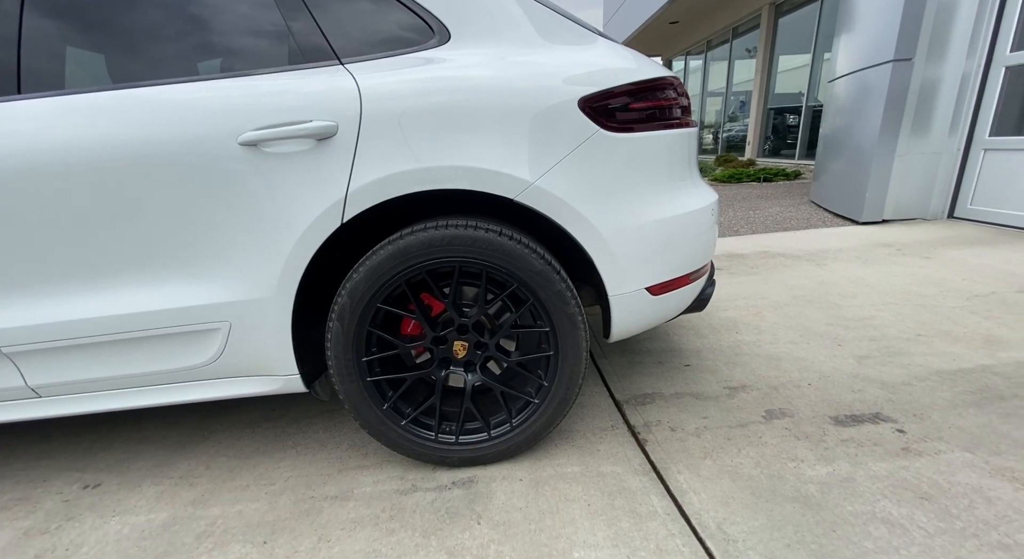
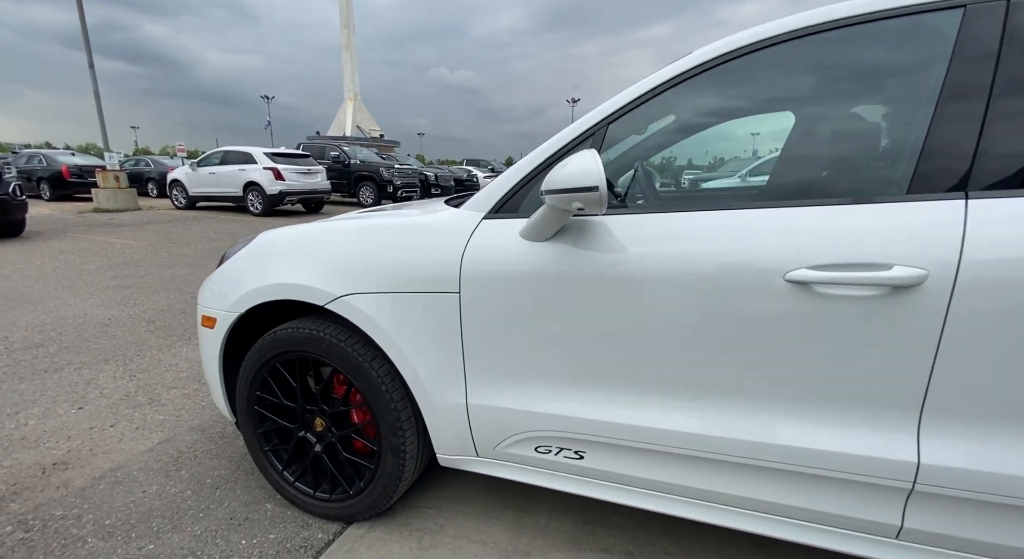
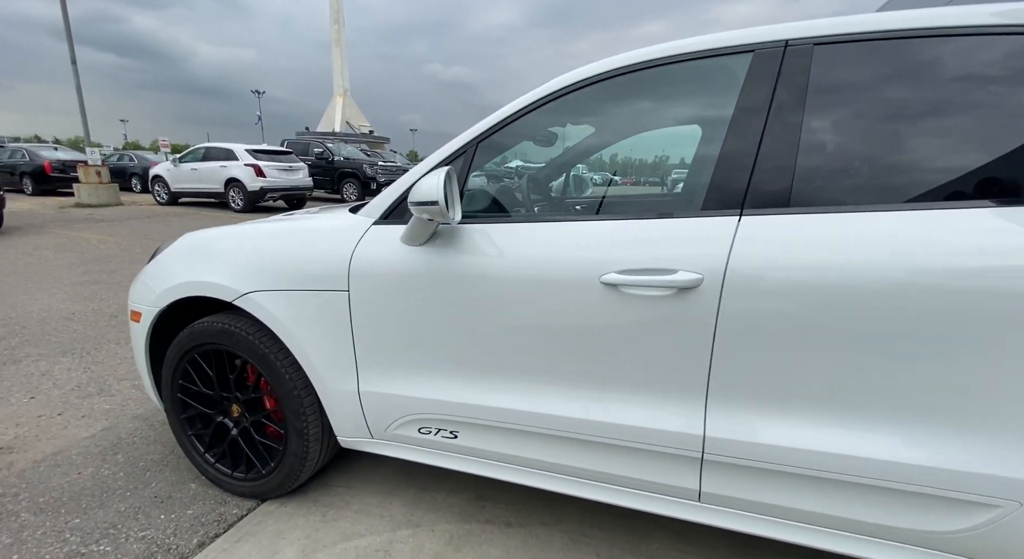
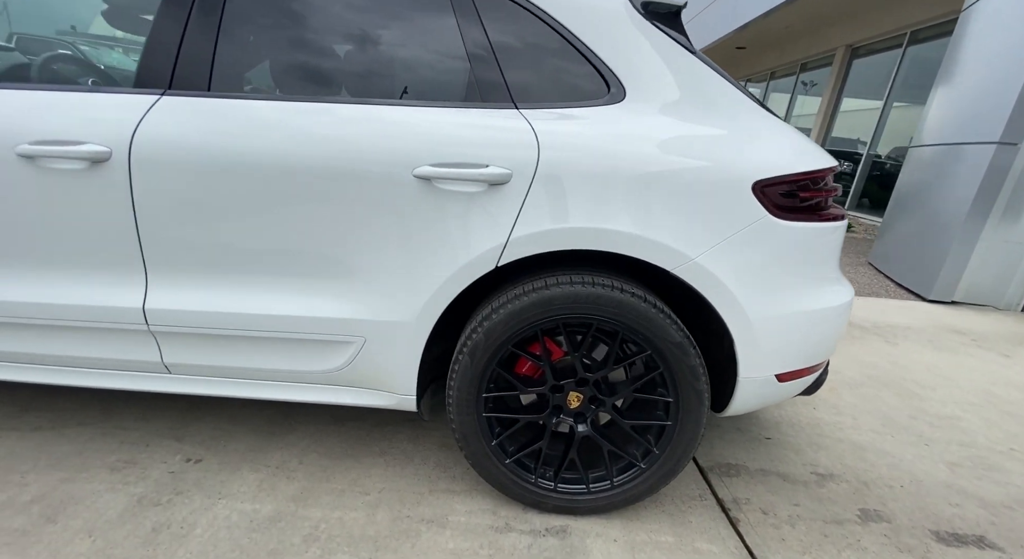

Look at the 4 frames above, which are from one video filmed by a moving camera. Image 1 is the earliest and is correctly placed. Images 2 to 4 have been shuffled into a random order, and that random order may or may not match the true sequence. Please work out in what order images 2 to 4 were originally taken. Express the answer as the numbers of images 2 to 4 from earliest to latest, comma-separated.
4, 3, 2
